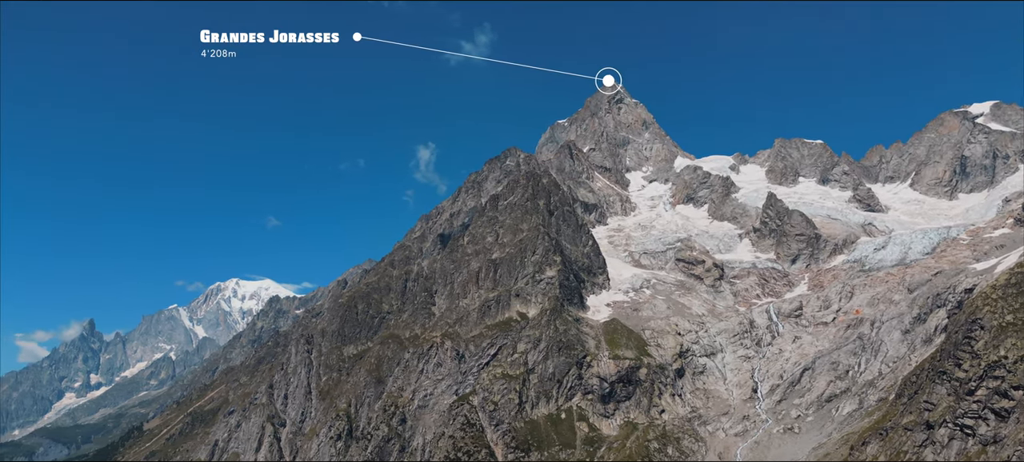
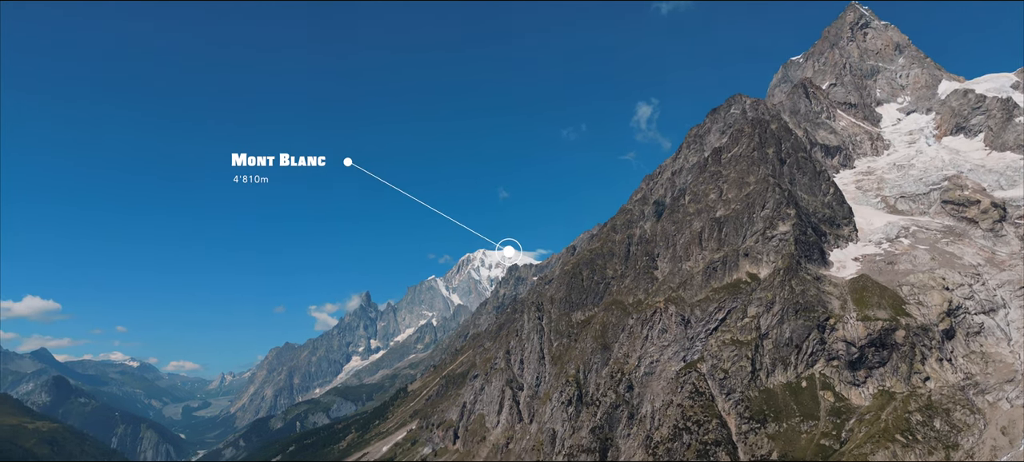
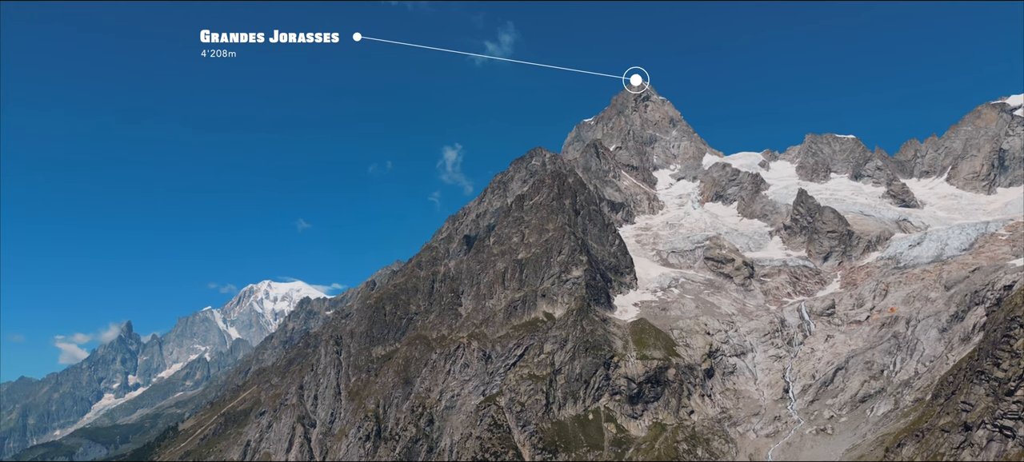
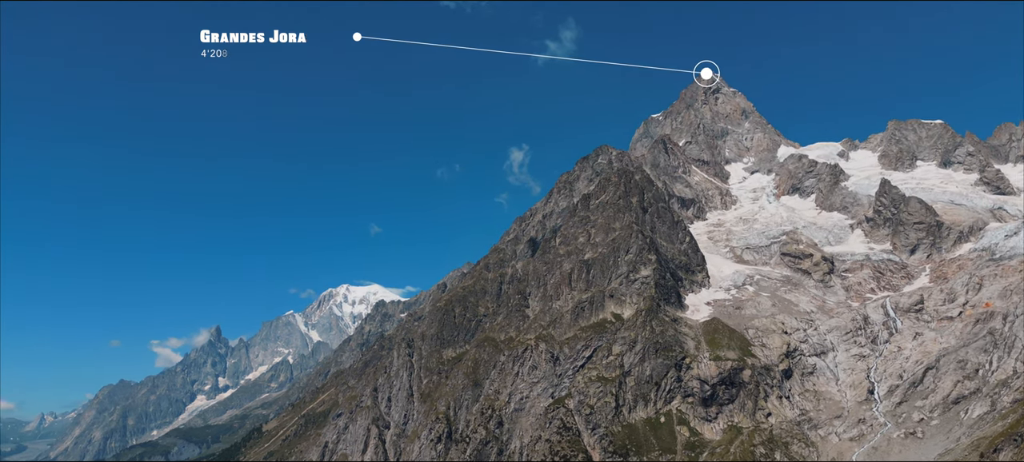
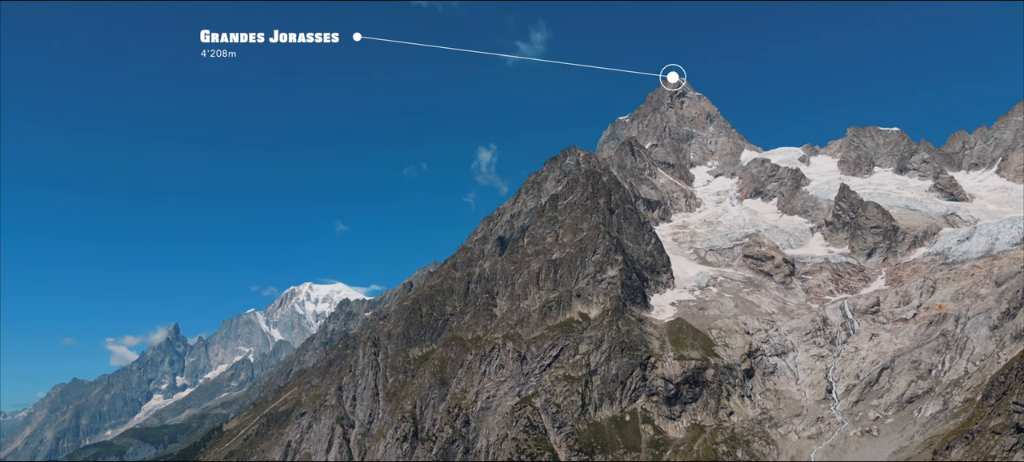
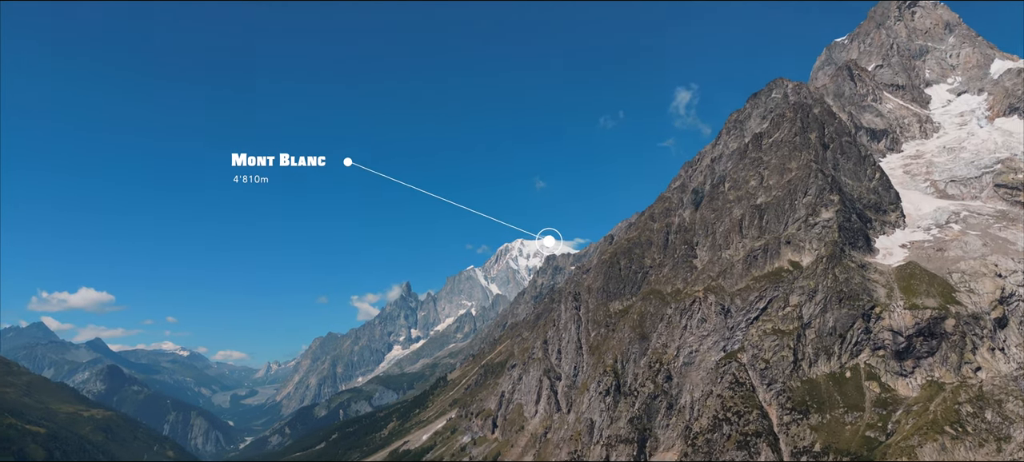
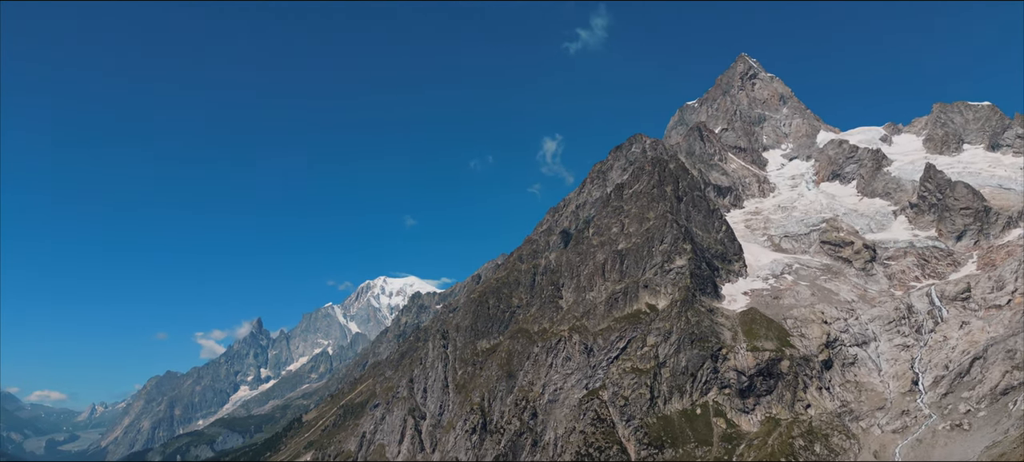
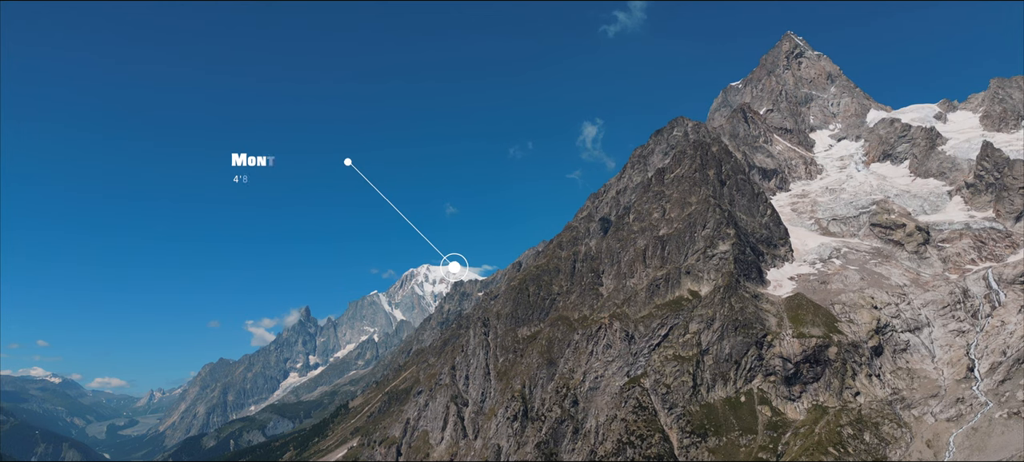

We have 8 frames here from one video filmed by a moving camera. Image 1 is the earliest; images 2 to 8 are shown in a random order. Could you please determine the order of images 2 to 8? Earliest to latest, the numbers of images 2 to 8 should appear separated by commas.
3, 5, 4, 7, 8, 2, 6
